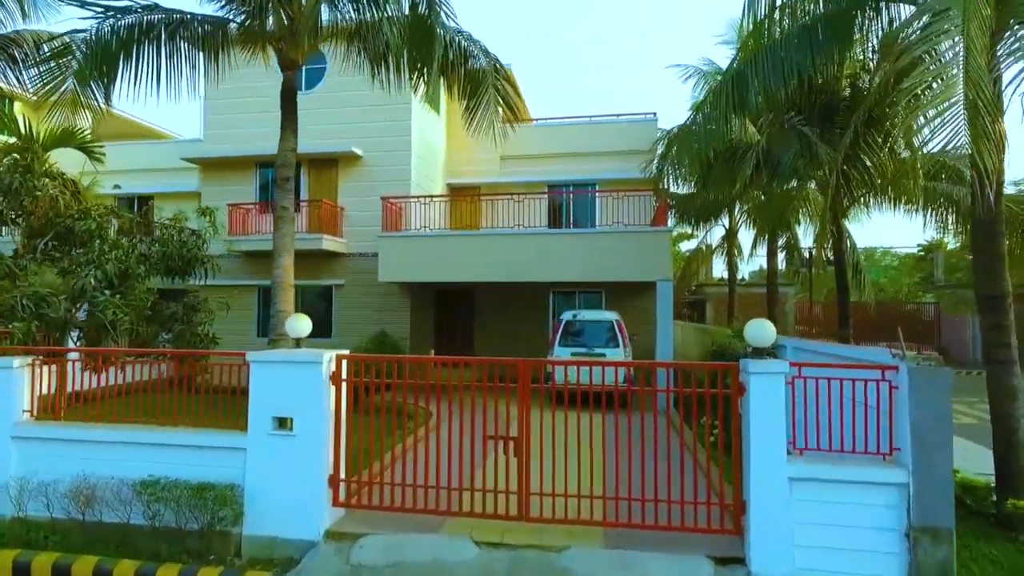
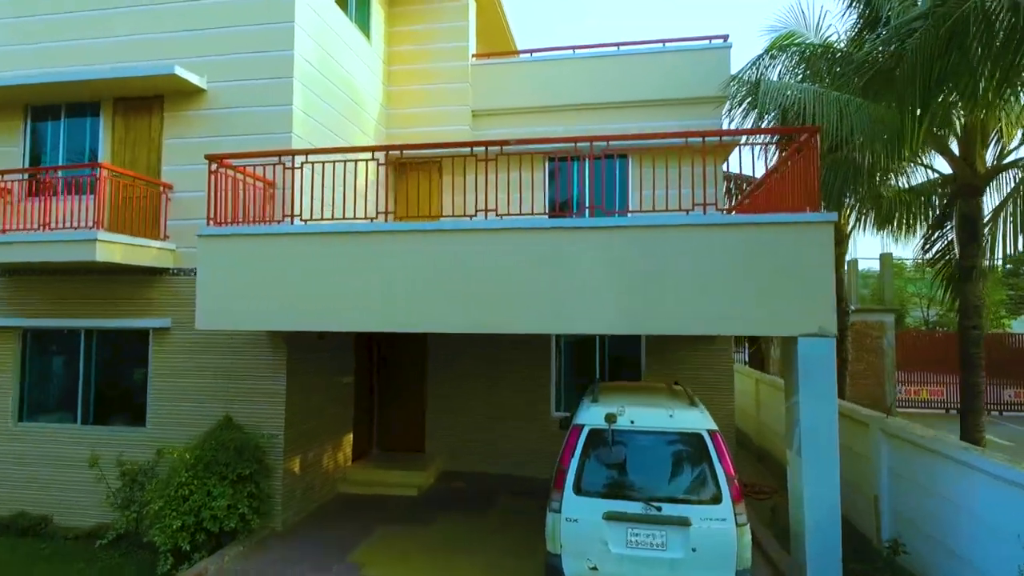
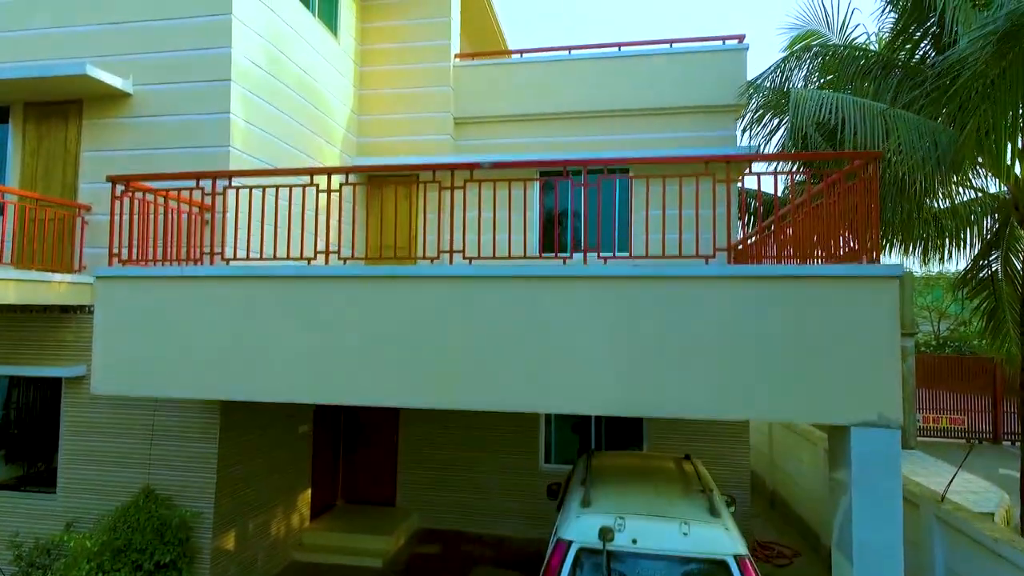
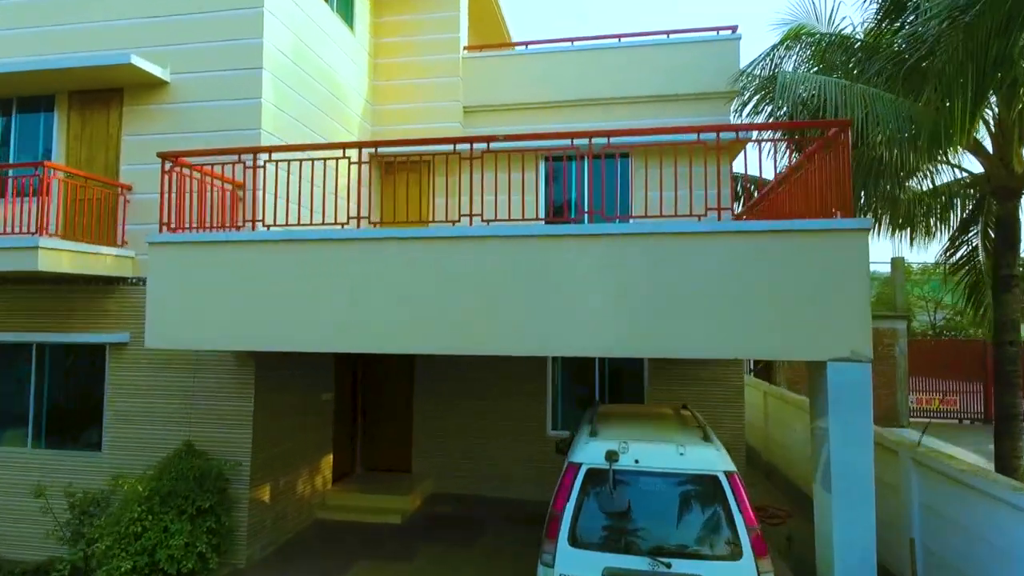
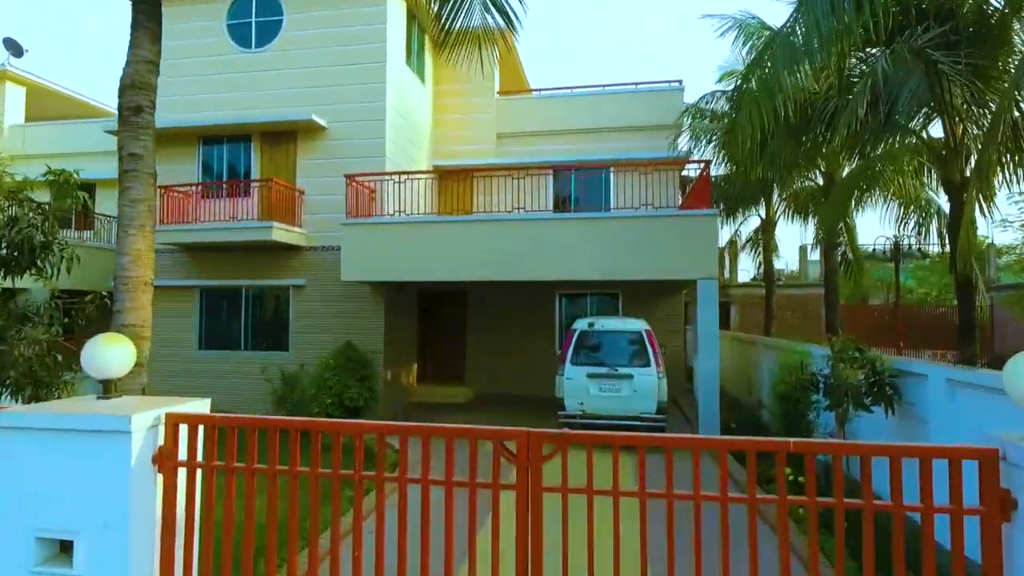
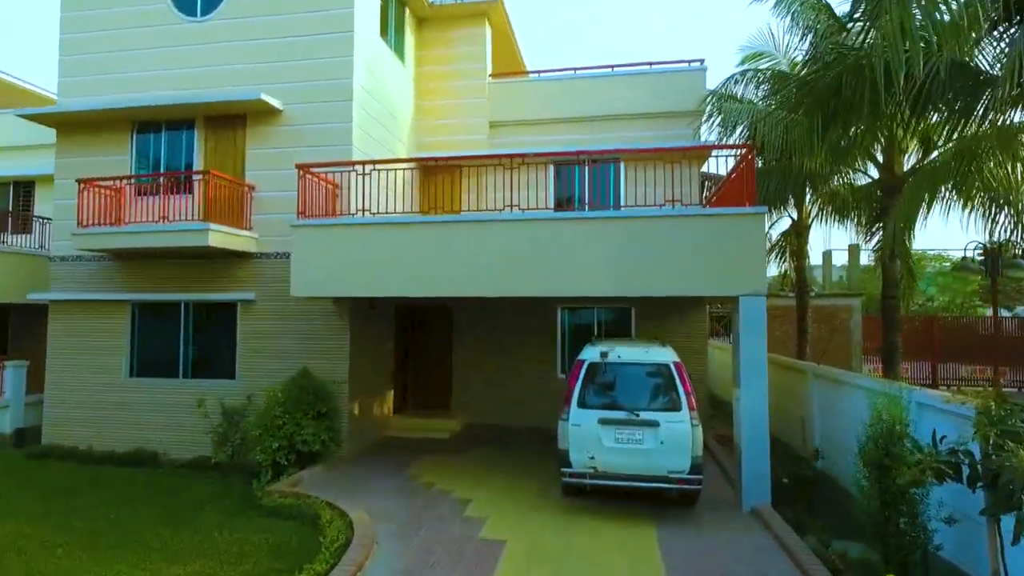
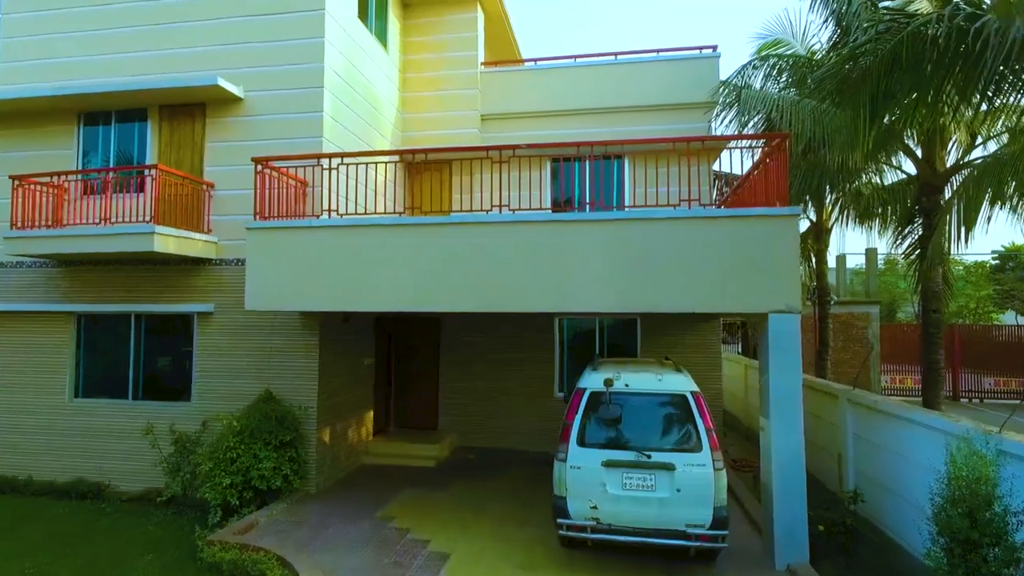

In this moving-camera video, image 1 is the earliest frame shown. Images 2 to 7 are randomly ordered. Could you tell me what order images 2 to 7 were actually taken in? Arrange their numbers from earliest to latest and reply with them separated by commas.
5, 6, 7, 2, 4, 3
